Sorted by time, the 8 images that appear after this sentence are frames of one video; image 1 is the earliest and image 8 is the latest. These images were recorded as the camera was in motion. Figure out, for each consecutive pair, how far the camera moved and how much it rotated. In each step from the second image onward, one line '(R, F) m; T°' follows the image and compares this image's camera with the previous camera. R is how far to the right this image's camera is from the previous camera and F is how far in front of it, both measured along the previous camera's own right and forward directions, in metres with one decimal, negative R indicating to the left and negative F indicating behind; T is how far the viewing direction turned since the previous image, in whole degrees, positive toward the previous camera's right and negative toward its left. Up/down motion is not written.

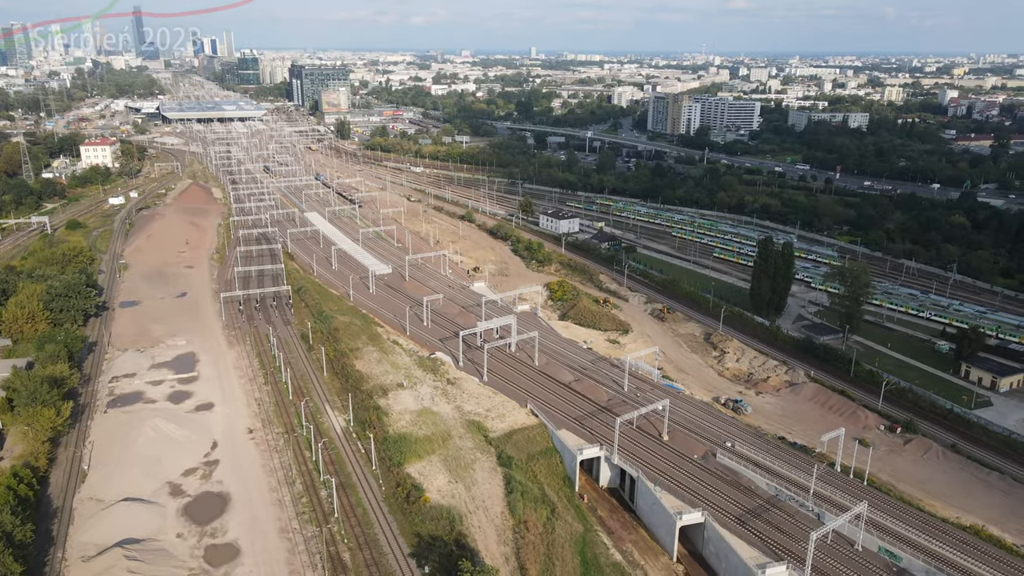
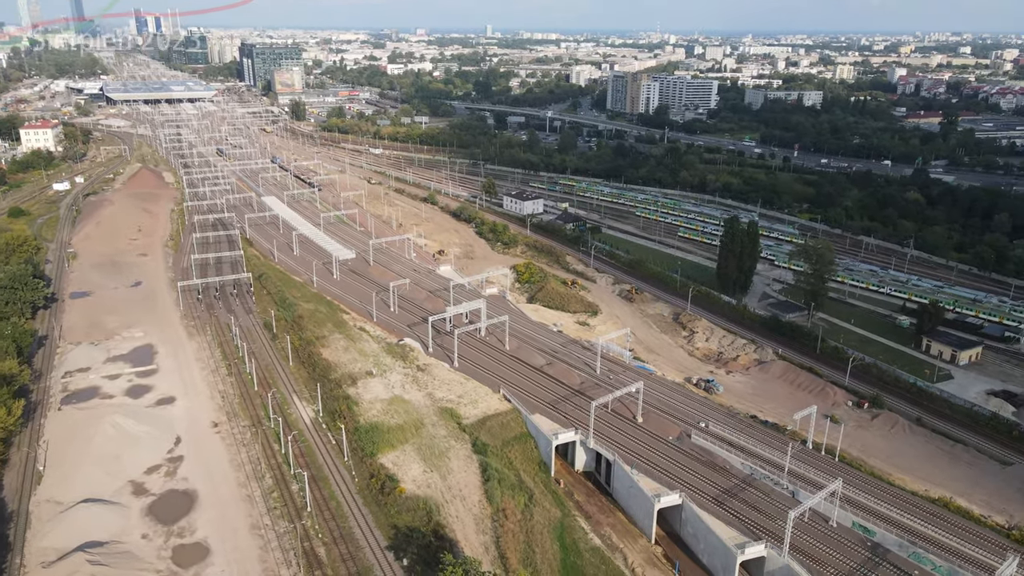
(-0.5, +0.6) m; +3°
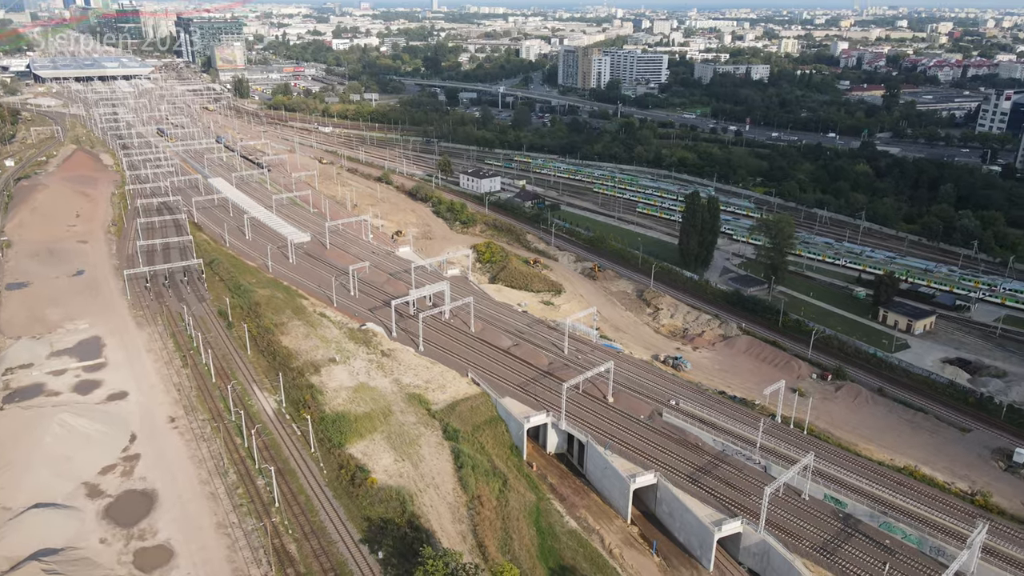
(-0.6, +0.7) m; +4°
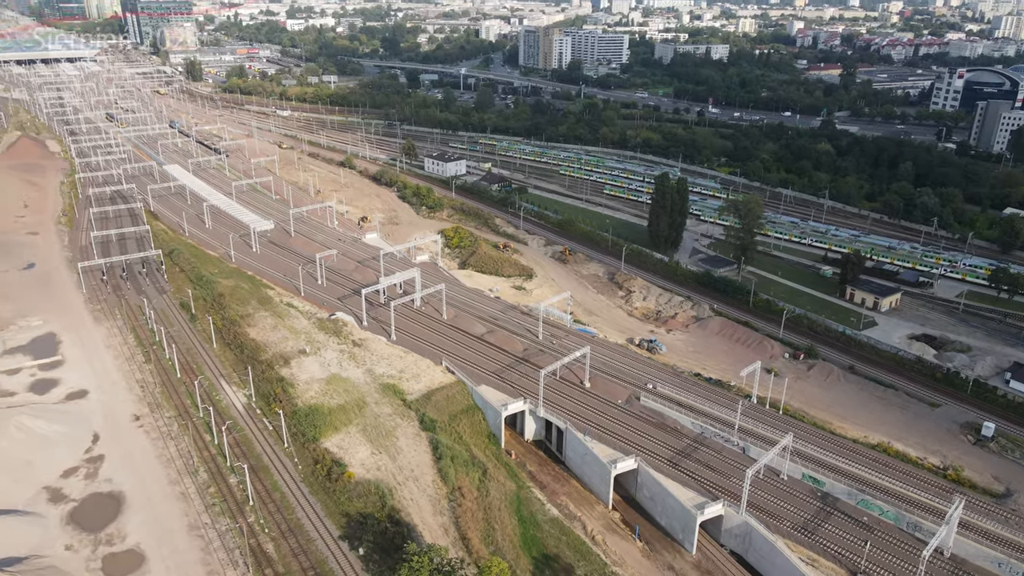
(-0.5, +0.5) m; +3°
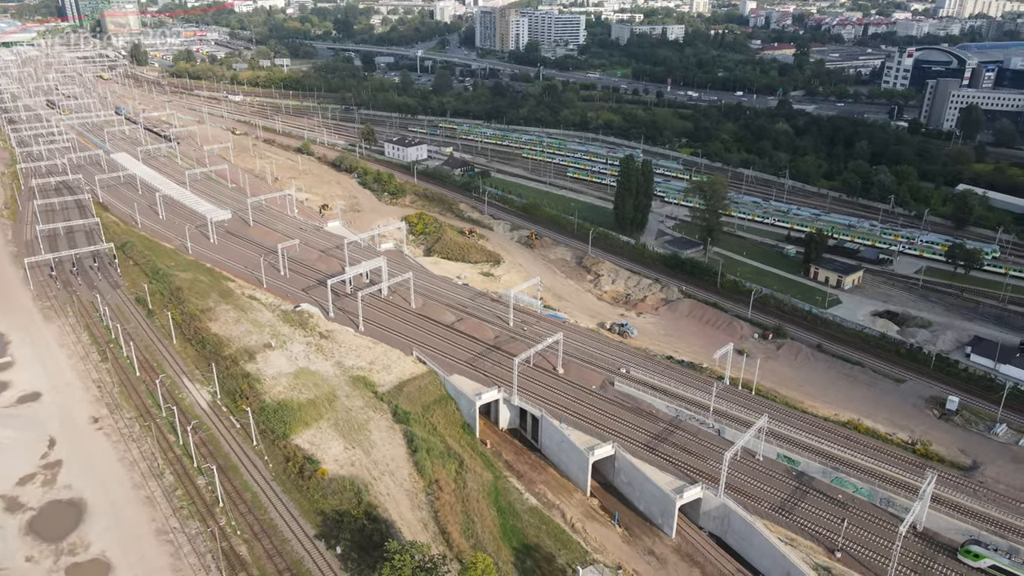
(-0.5, +0.5) m; +3°
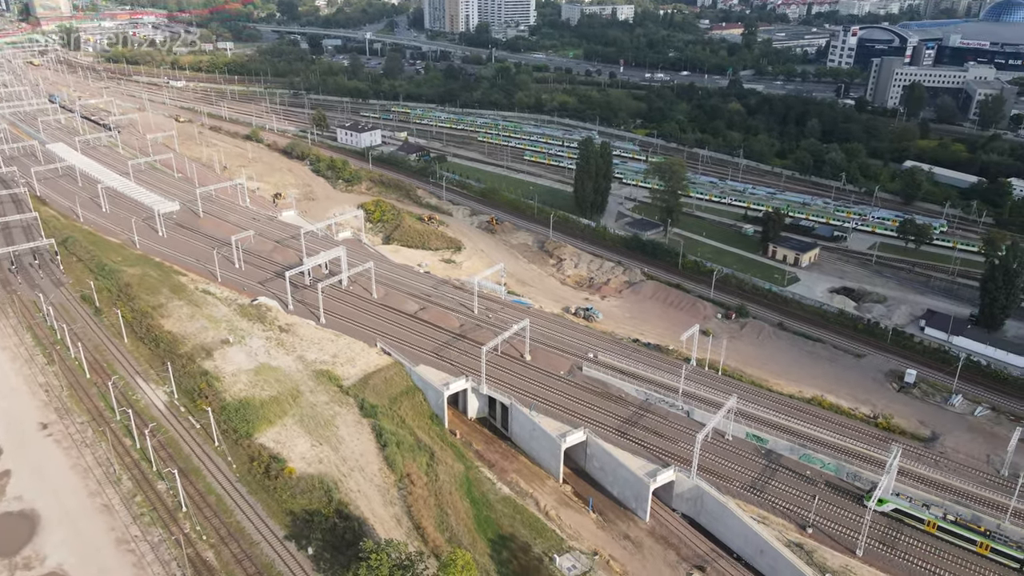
(-0.4, +0.4) m; +3°
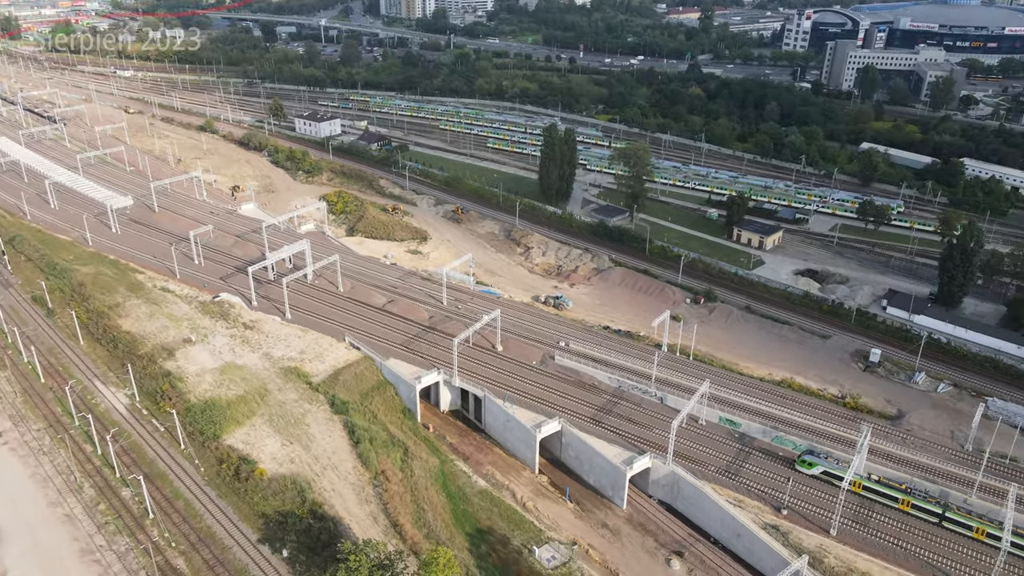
(-0.3, +0.3) m; +3°
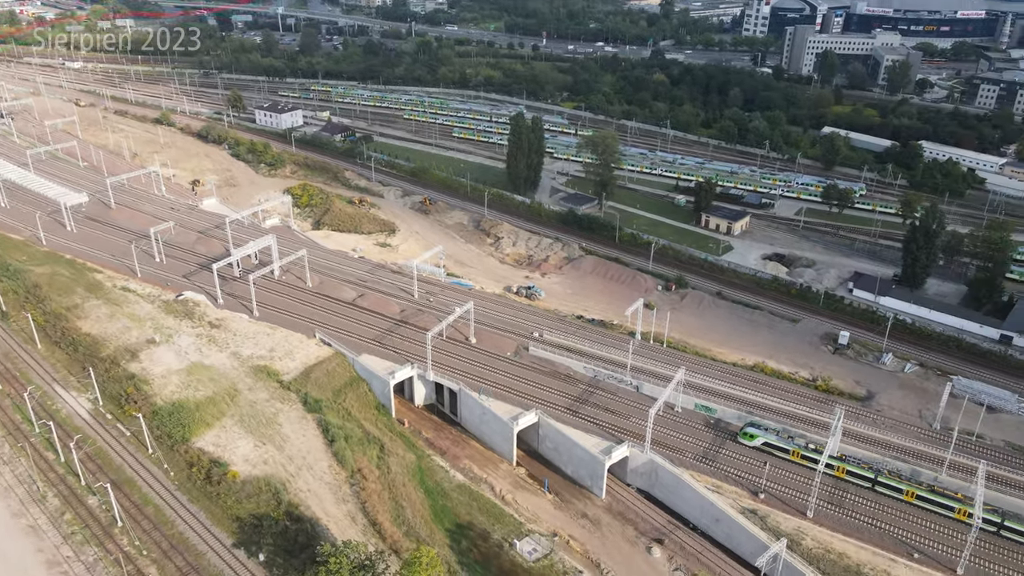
(-0.3, +0.3) m; +3°
